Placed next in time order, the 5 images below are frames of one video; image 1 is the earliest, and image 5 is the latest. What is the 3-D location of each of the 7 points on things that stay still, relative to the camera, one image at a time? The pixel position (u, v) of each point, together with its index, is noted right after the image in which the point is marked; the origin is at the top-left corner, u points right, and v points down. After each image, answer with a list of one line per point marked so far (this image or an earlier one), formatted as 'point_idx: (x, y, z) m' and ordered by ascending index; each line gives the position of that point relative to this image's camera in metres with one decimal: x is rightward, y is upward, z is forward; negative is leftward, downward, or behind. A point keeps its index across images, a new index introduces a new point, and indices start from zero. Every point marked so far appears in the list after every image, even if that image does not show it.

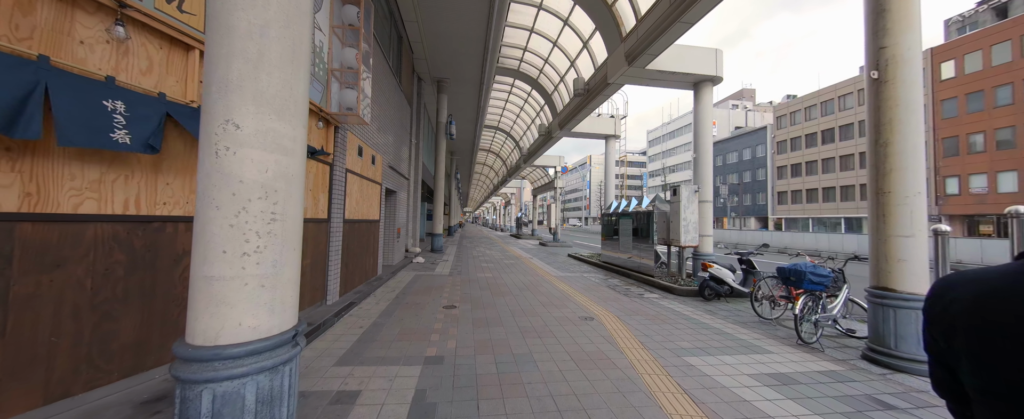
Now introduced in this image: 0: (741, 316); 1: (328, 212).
0: (+4.1, -1.9, +5.3) m
1: (-3.0, 0.0, +4.7) m
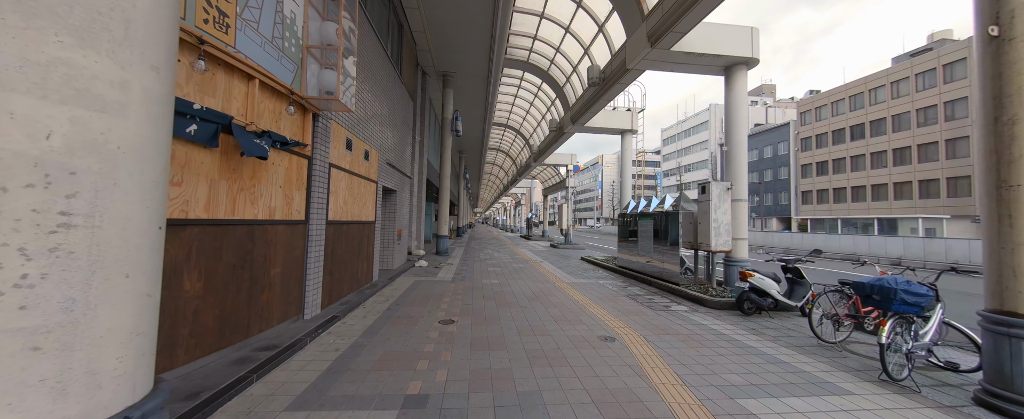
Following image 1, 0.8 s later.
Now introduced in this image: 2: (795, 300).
0: (+4.2, -1.9, +4.4) m
1: (-2.9, 0.0, +4.1) m
2: (+5.2, -1.7, +5.5) m
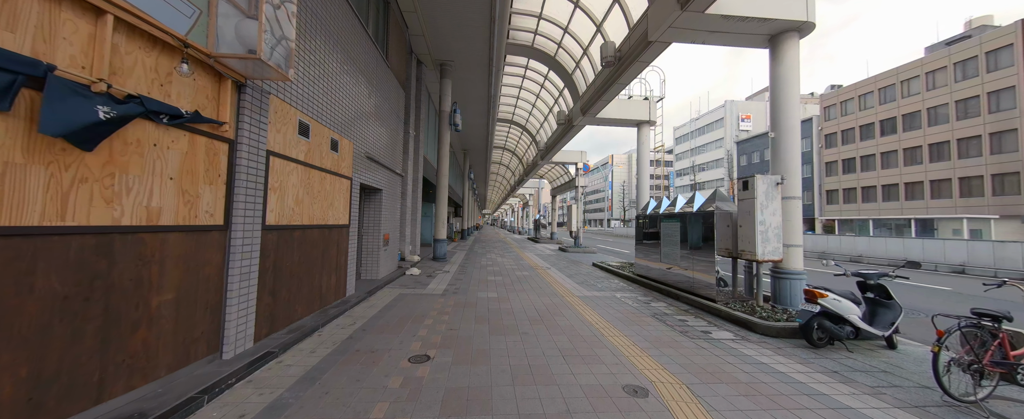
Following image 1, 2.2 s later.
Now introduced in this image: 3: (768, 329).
0: (+4.1, -1.9, +3.1) m
1: (-3.0, -0.1, +3.1) m
2: (+5.2, -1.7, +4.2) m
3: (+3.9, -1.8, +4.5) m
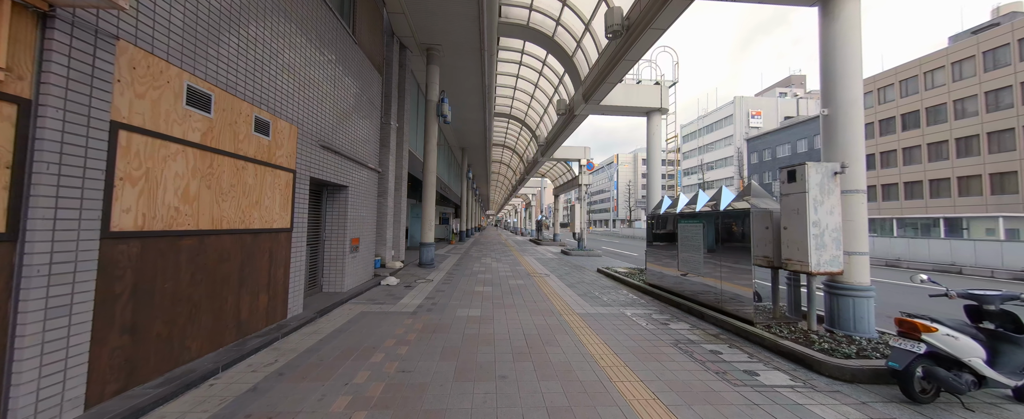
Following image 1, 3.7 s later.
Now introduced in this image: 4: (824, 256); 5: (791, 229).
0: (+3.8, -1.9, +1.9) m
1: (-3.3, 0.0, +1.9) m
2: (+4.9, -1.6, +2.9) m
3: (+3.6, -1.8, +3.3) m
4: (+4.4, -0.7, +4.2) m
5: (+4.2, -0.3, +4.5) m
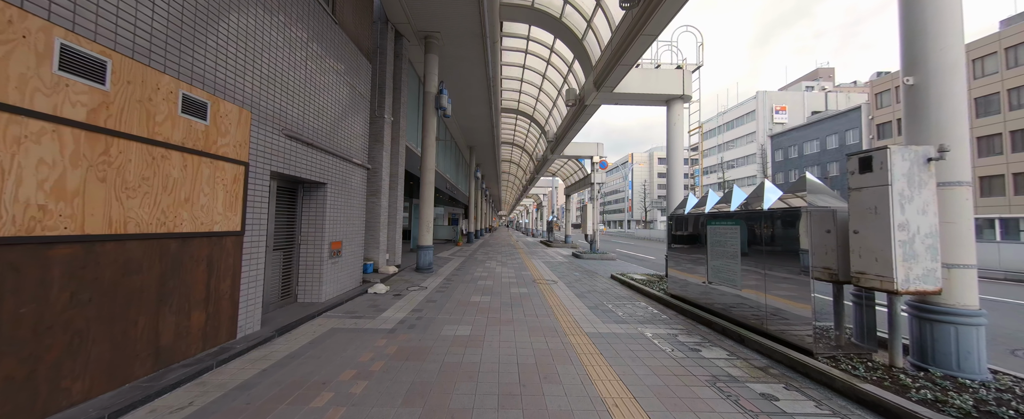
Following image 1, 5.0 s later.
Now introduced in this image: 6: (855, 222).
0: (+3.6, -1.8, +0.9) m
1: (-3.5, 0.0, +1.2) m
2: (+4.7, -1.6, +1.8) m
3: (+3.5, -1.8, +2.3) m
4: (+4.3, -0.6, +3.1) m
5: (+4.1, -0.3, +3.4) m
6: (+4.1, -0.2, +3.5) m
